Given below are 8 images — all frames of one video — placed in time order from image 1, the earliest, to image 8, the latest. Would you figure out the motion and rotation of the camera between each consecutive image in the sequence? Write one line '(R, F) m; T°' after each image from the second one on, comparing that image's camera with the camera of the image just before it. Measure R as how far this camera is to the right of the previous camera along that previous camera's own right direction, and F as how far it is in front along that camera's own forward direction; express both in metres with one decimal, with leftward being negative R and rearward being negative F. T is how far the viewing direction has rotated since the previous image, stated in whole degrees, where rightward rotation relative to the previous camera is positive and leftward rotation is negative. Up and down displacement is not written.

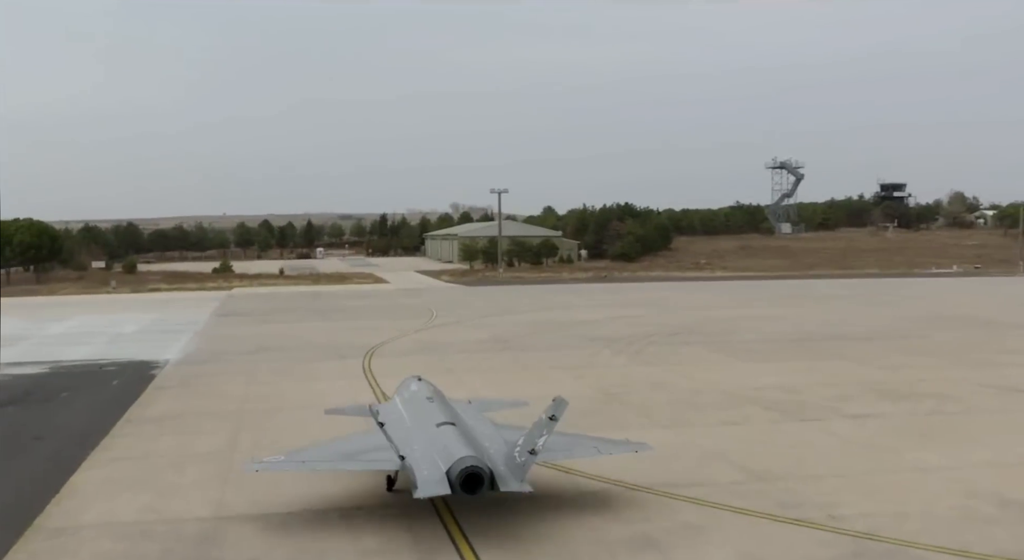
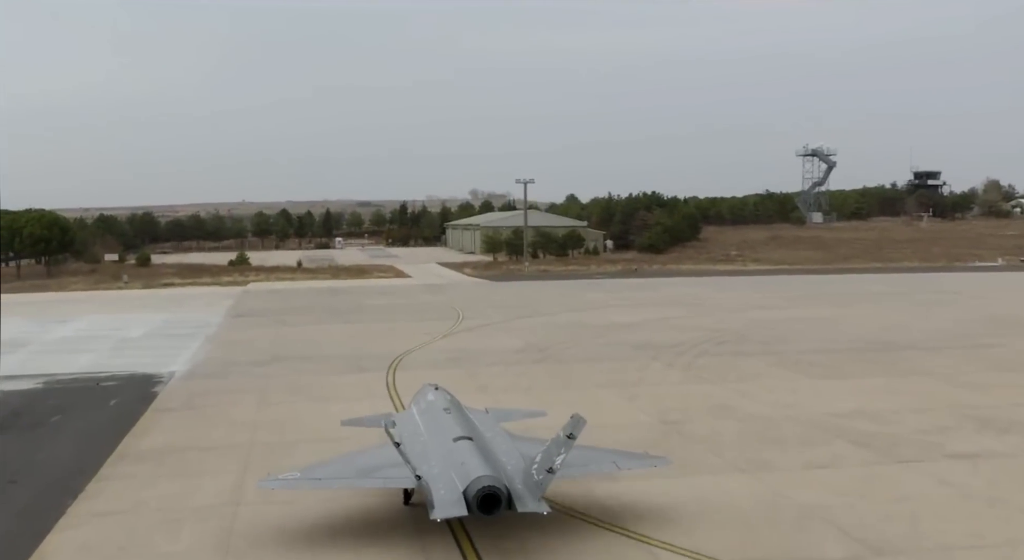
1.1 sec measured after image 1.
(-0.6, +2.5) m; -1°
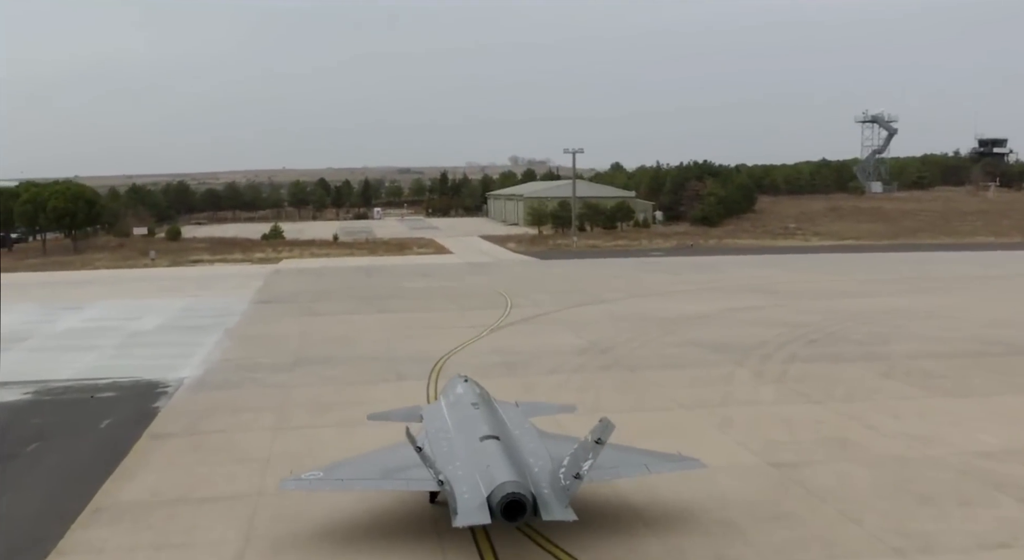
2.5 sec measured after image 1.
(-0.6, +3.5) m; -3°
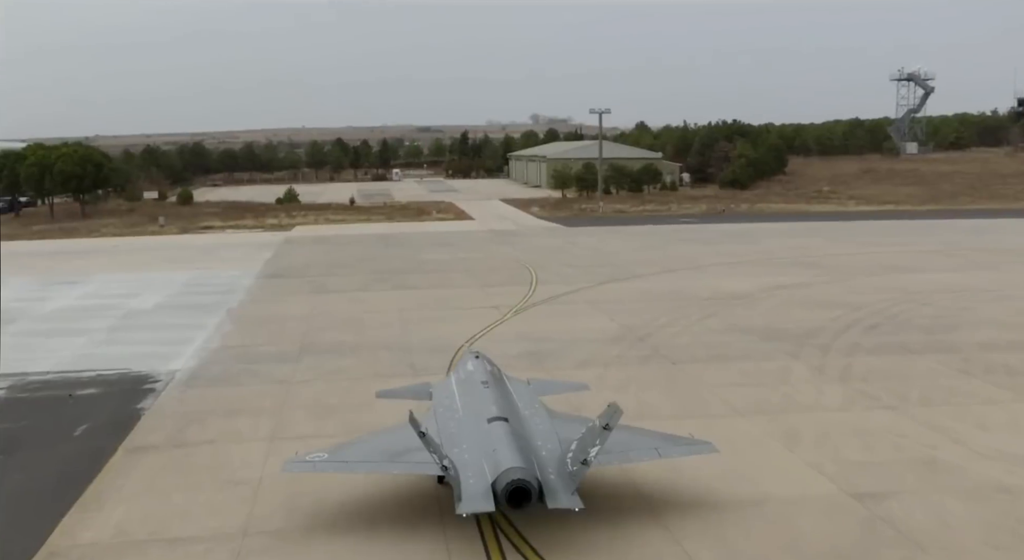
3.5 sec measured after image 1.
(-0.2, +2.2) m; -1°
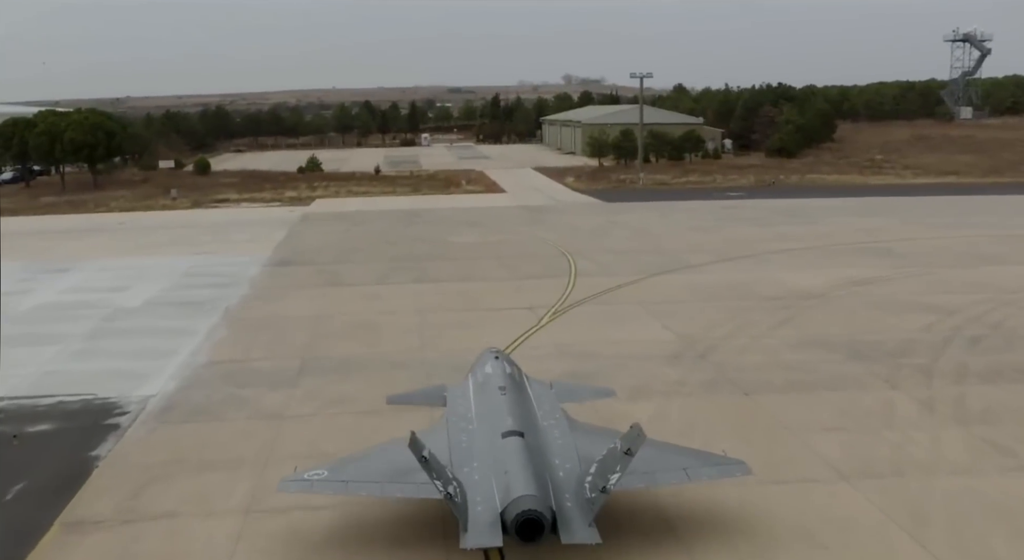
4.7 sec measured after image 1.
(-0.2, +3.1) m; -2°
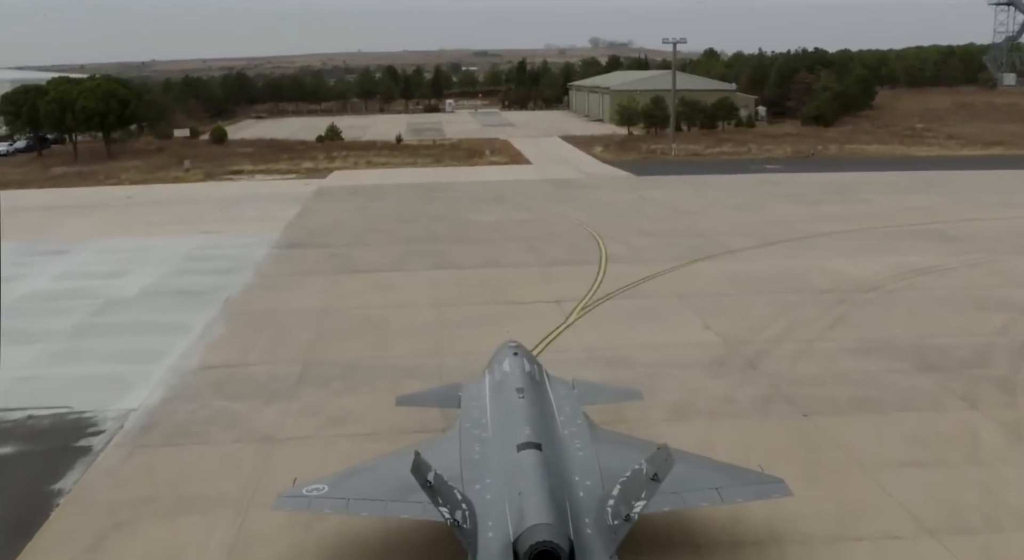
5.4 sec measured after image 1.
(0.0, +1.8) m; -2°
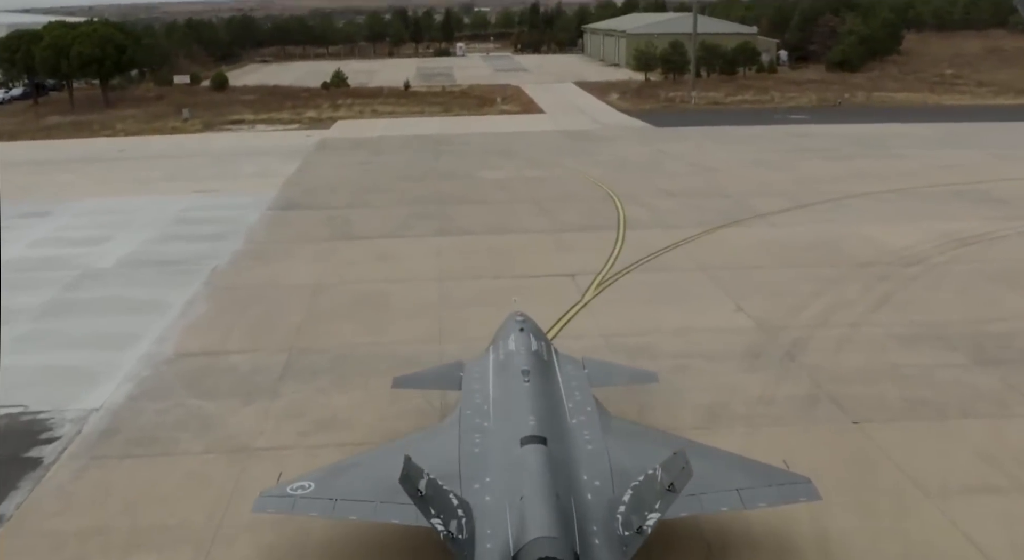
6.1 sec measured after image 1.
(0.0, +1.7) m; -1°
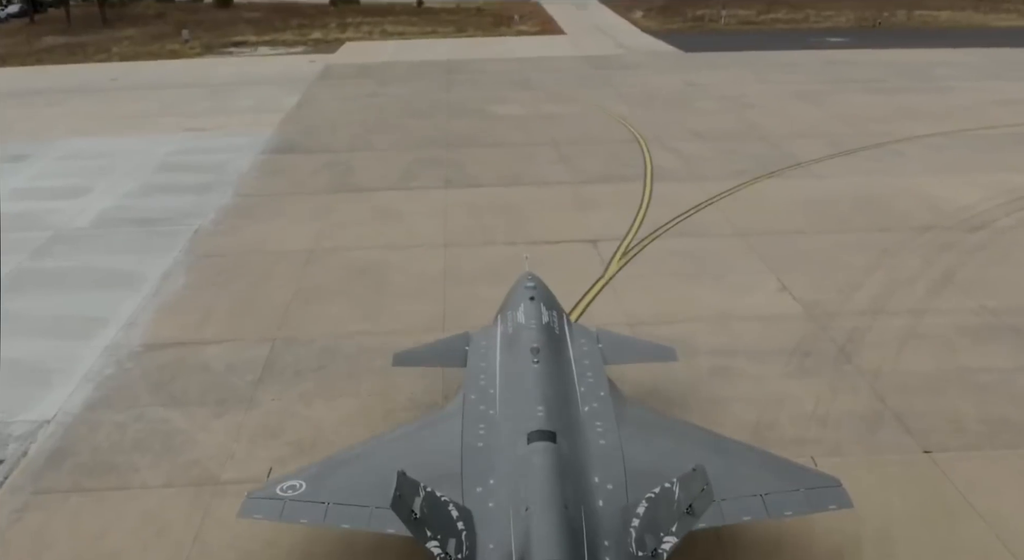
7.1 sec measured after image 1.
(0.0, +1.8) m; -1°
